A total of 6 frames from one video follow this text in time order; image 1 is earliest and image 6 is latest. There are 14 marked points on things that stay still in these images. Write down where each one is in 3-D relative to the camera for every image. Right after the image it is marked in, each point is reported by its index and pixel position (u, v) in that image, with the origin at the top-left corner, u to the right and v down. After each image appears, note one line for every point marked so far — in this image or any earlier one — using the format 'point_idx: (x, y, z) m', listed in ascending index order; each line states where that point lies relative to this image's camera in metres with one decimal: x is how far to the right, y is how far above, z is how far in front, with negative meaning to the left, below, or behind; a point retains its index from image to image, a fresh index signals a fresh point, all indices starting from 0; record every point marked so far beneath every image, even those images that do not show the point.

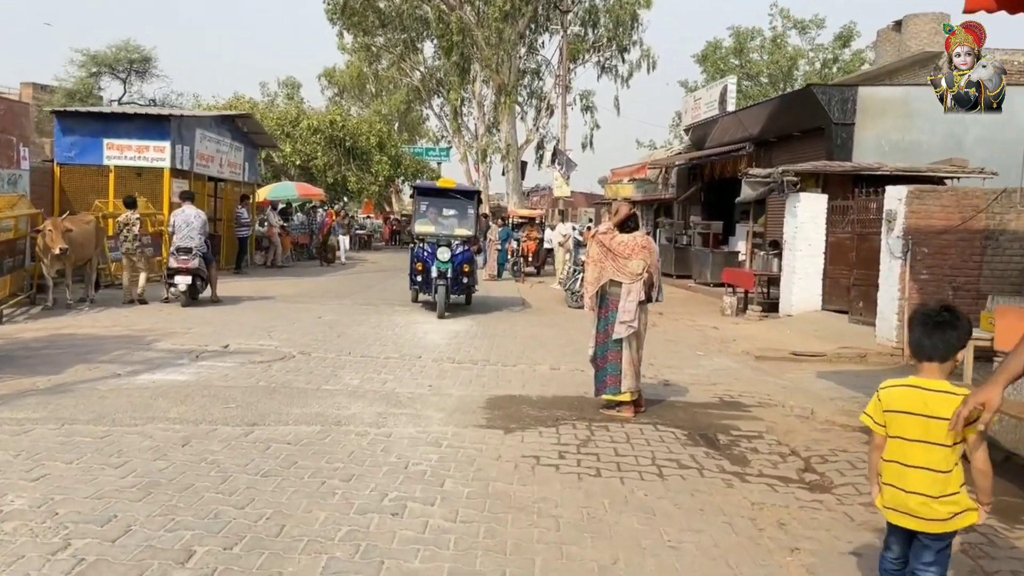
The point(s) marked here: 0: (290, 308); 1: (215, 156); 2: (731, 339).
0: (-3.4, -0.3, +12.4) m
1: (-7.3, +3.3, +19.5) m
2: (+3.2, -0.7, +11.5) m
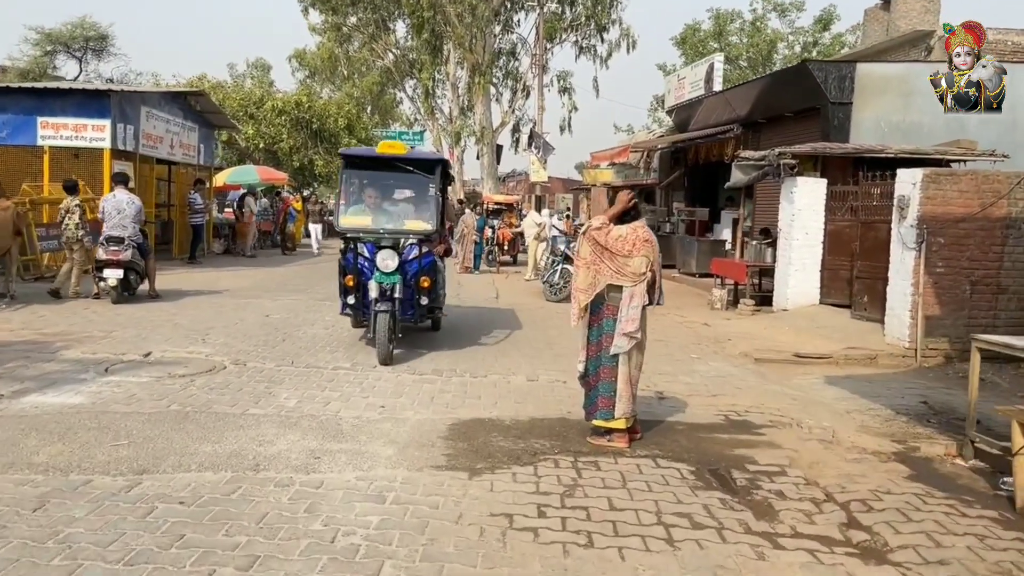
0: (-3.8, -0.2, +11.1) m
1: (-7.9, +3.5, +18.1) m
2: (+2.8, -0.7, +10.5) m
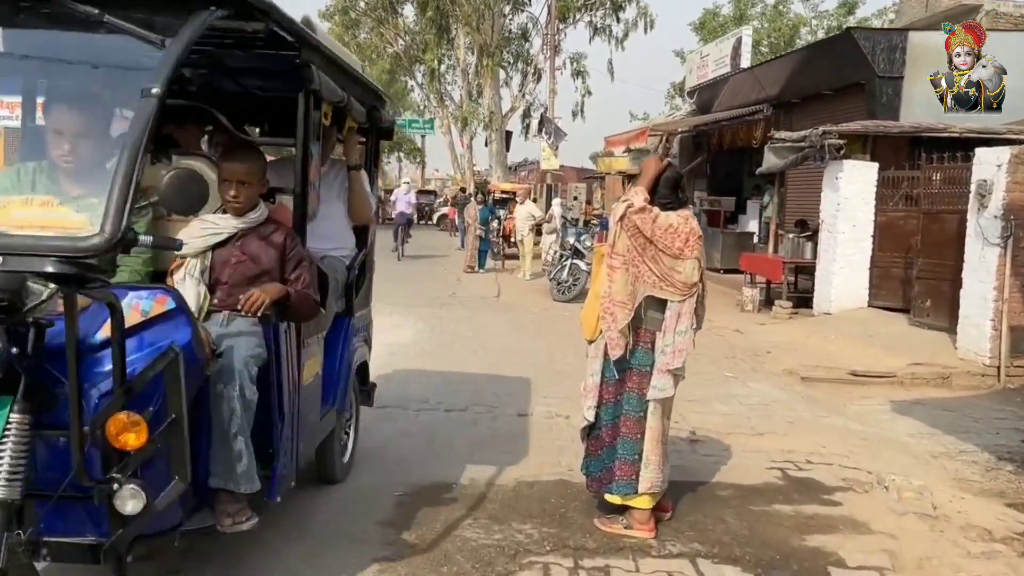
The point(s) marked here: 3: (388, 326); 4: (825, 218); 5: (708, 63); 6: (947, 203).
0: (-3.8, -0.2, +9.6) m
1: (-7.8, +3.6, +16.6) m
2: (+2.8, -0.7, +8.8) m
3: (-1.4, -0.4, +8.7) m
4: (+4.3, +0.9, +11.0) m
5: (+4.8, +5.5, +19.5) m
6: (+5.1, +1.0, +9.4) m
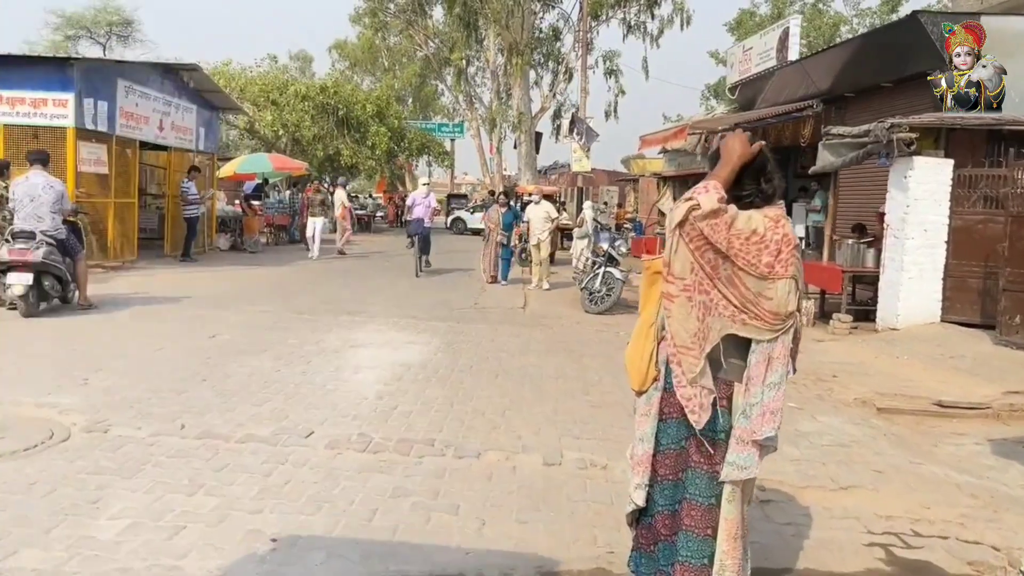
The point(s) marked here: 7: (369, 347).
0: (-3.5, -0.3, +8.7) m
1: (-7.2, +3.4, +15.8) m
2: (+3.0, -0.8, +7.7) m
3: (-1.1, -0.5, +7.7) m
4: (+4.7, +0.8, +9.8) m
5: (+5.5, +5.3, +18.3) m
6: (+5.4, +0.9, +8.2) m
7: (-1.3, -0.6, +7.5) m
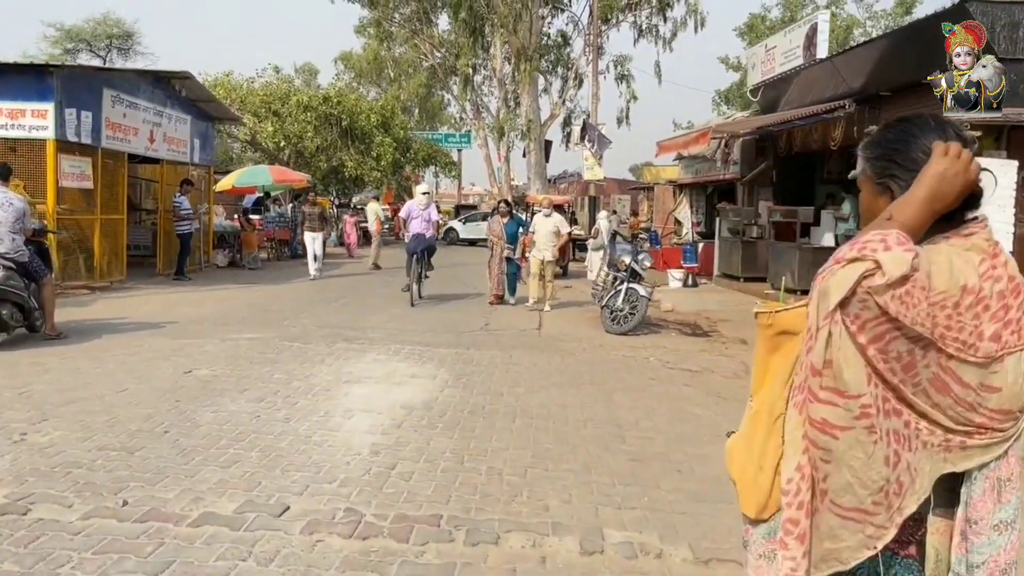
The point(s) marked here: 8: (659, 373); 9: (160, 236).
0: (-3.4, -0.6, +7.8) m
1: (-7.0, +3.1, +15.0) m
2: (+3.2, -1.0, +6.7) m
3: (-1.0, -0.8, +6.8) m
4: (+4.8, +0.6, +8.8) m
5: (+5.7, +5.0, +17.3) m
6: (+5.6, +0.7, +7.2) m
7: (-1.2, -0.8, +6.5) m
8: (+1.4, -0.8, +7.6) m
9: (-7.4, +1.1, +16.8) m
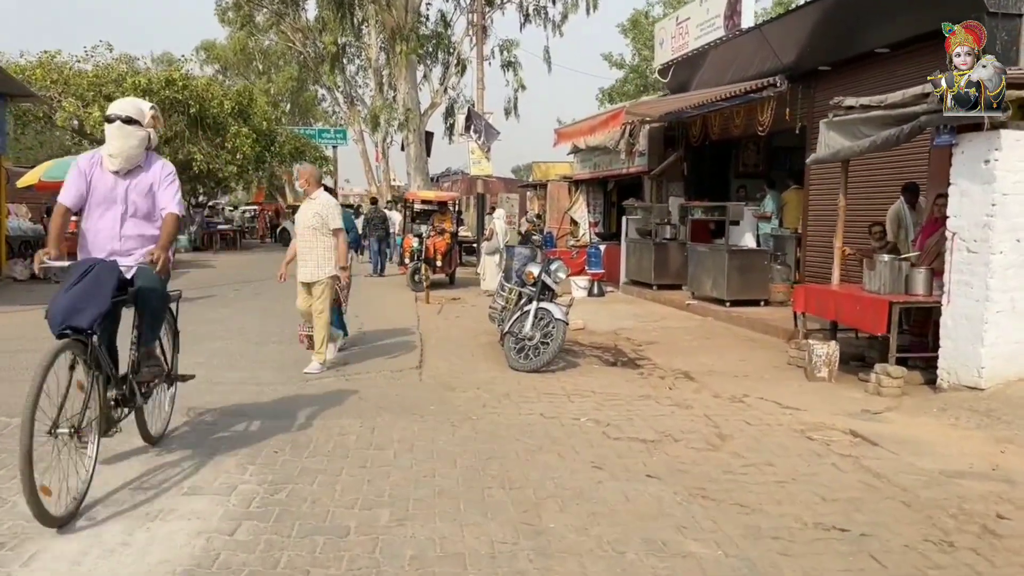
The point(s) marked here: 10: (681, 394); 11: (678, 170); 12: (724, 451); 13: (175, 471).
0: (-4.2, -0.9, +4.4) m
1: (-8.9, +2.7, +11.0) m
2: (+2.5, -1.2, +4.3) m
3: (-1.7, -1.0, +3.8) m
4: (+3.8, +0.5, +6.7) m
5: (+3.3, +4.9, +15.2) m
6: (+4.7, +0.6, +5.1) m
7: (-1.9, -1.0, +3.5) m
8: (+0.6, -1.0, +4.9) m
9: (-9.5, +0.7, +12.8) m
10: (+1.5, -0.9, +6.9) m
11: (+3.3, +2.3, +15.8) m
12: (+1.4, -1.1, +5.2) m
13: (-1.8, -1.0, +4.2) m
